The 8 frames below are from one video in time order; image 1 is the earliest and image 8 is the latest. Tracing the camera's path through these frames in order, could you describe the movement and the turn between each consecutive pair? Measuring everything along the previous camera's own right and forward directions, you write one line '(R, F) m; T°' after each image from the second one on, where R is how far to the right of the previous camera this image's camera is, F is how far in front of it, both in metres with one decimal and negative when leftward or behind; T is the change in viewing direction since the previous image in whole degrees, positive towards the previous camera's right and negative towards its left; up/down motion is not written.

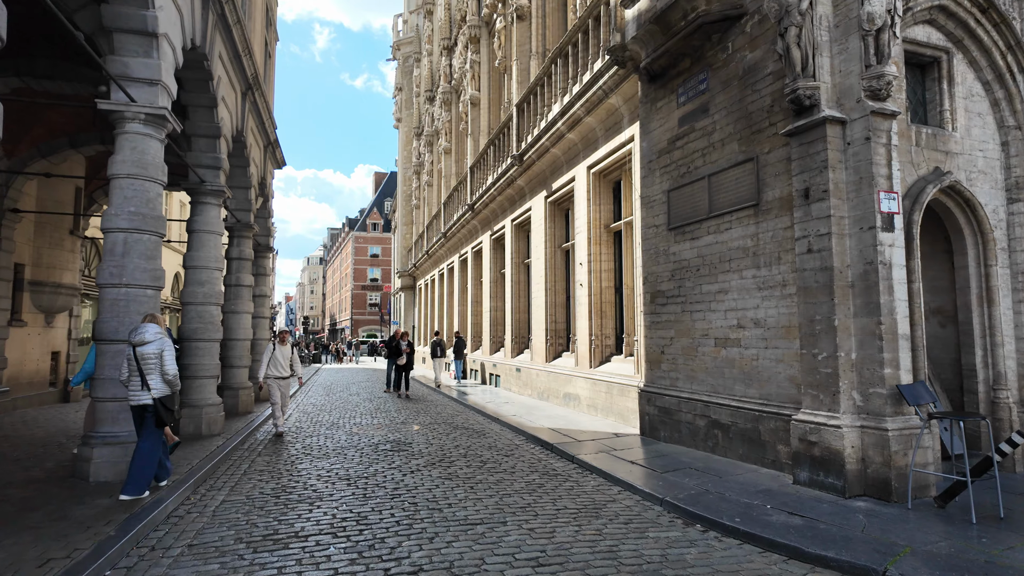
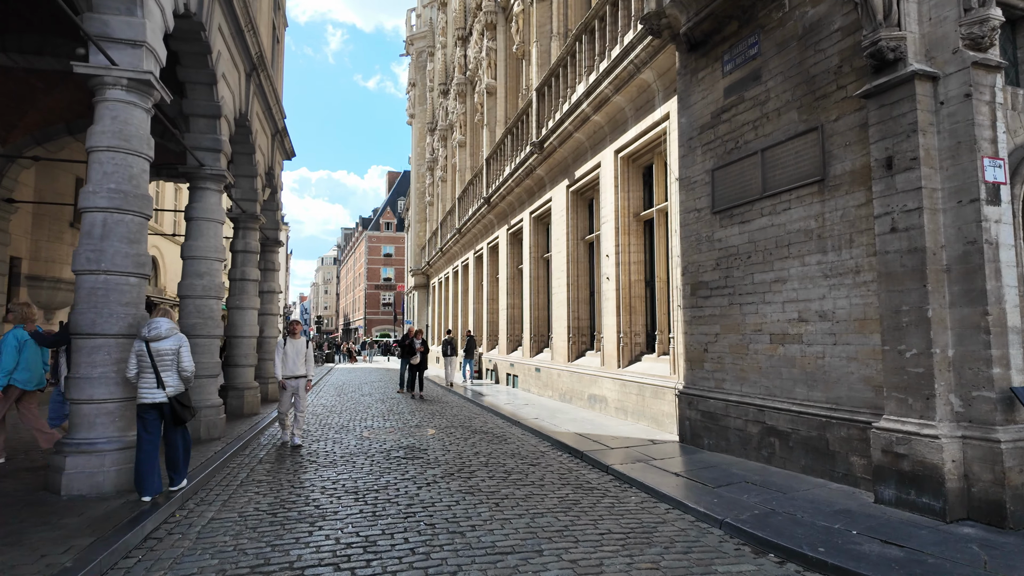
(-0.2, +0.9) m; -1°
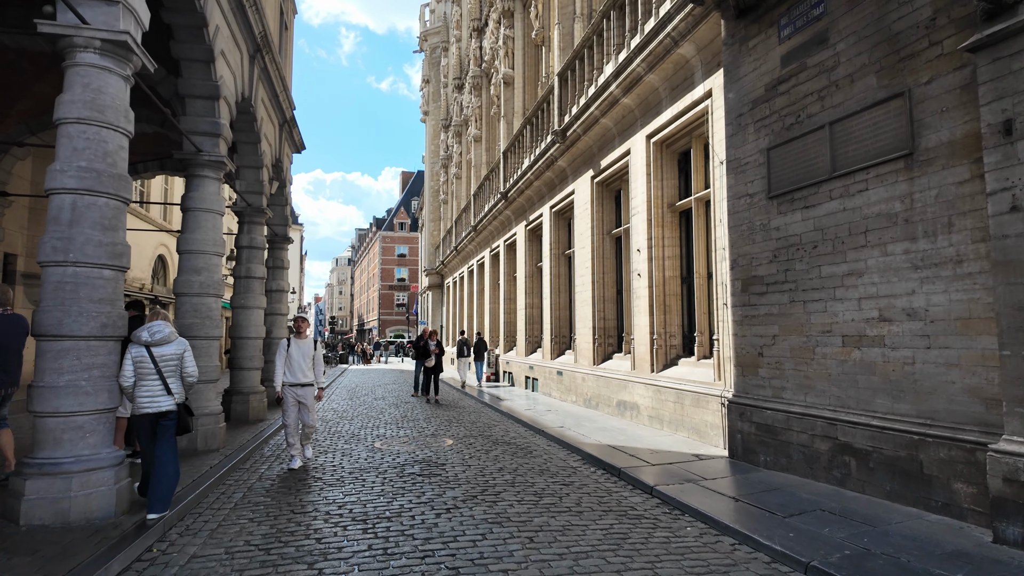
(-0.2, +0.9) m; -1°
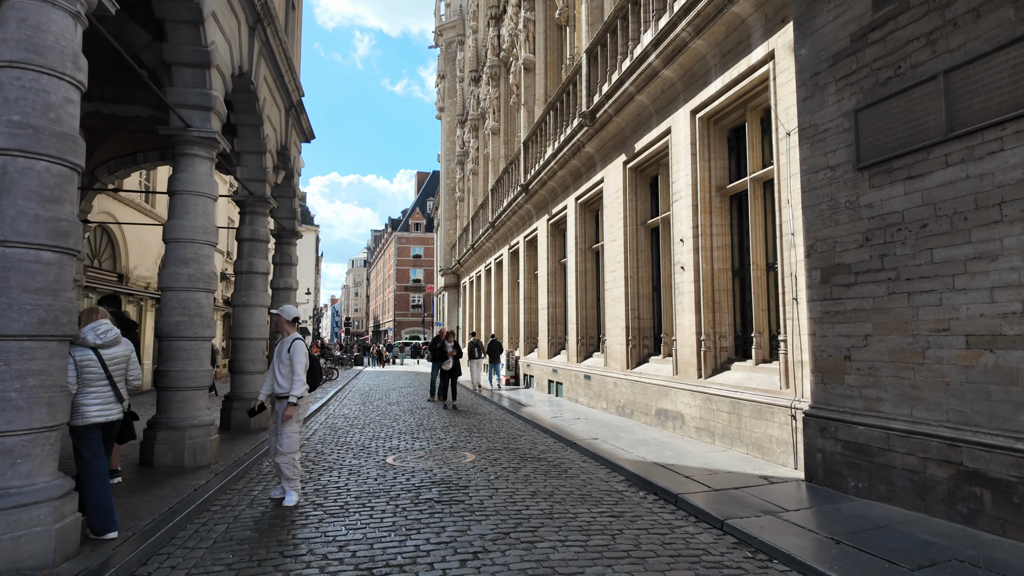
(-0.2, +1.1) m; -1°
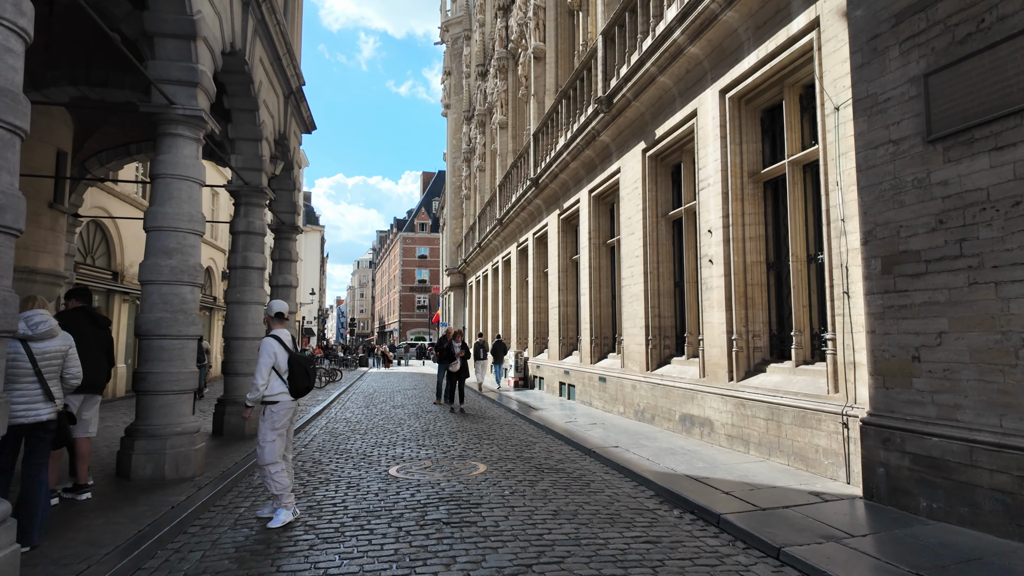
(-0.1, +0.7) m; -1°
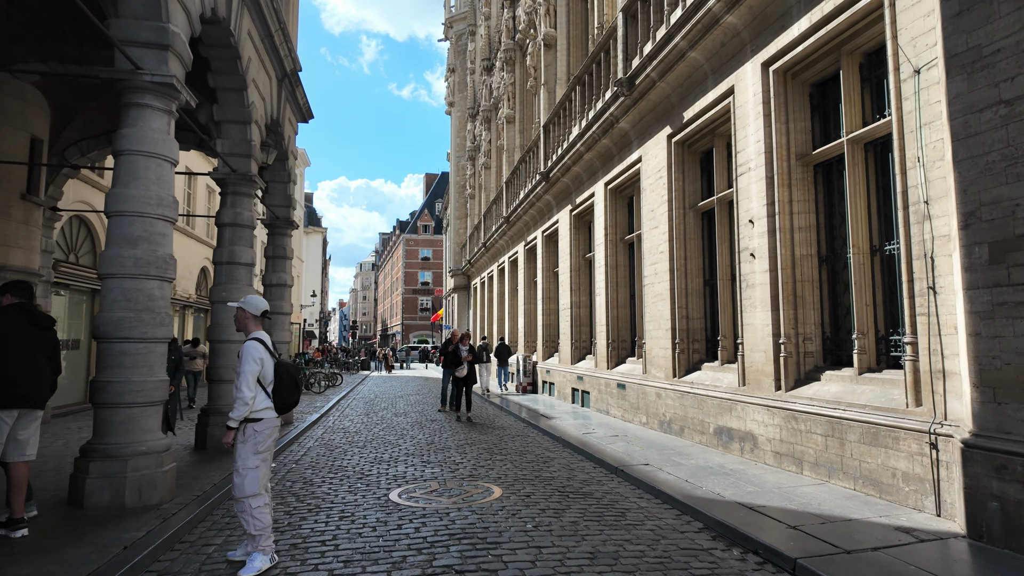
(-0.2, +1.0) m; 0°
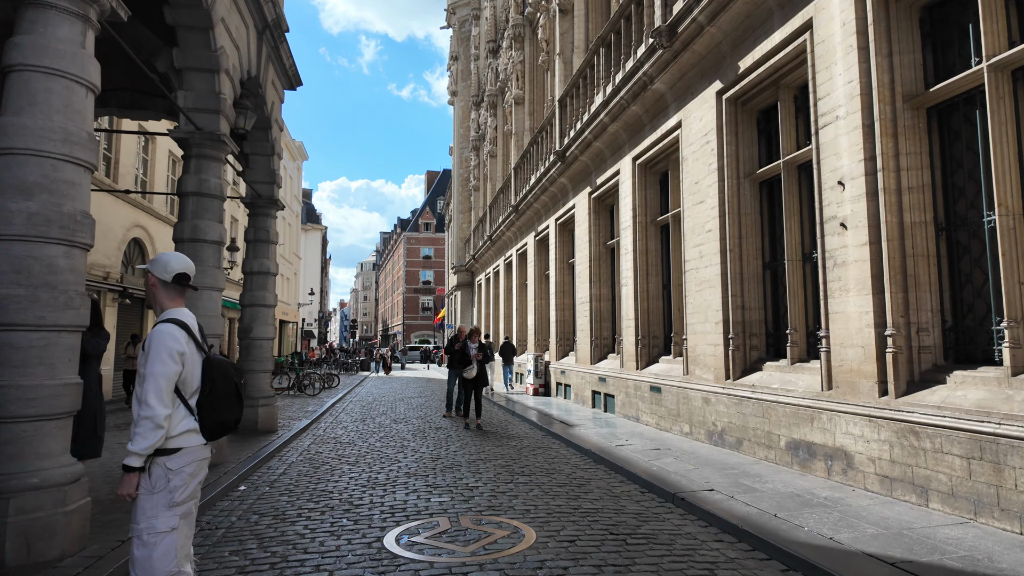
(-0.3, +1.6) m; 0°
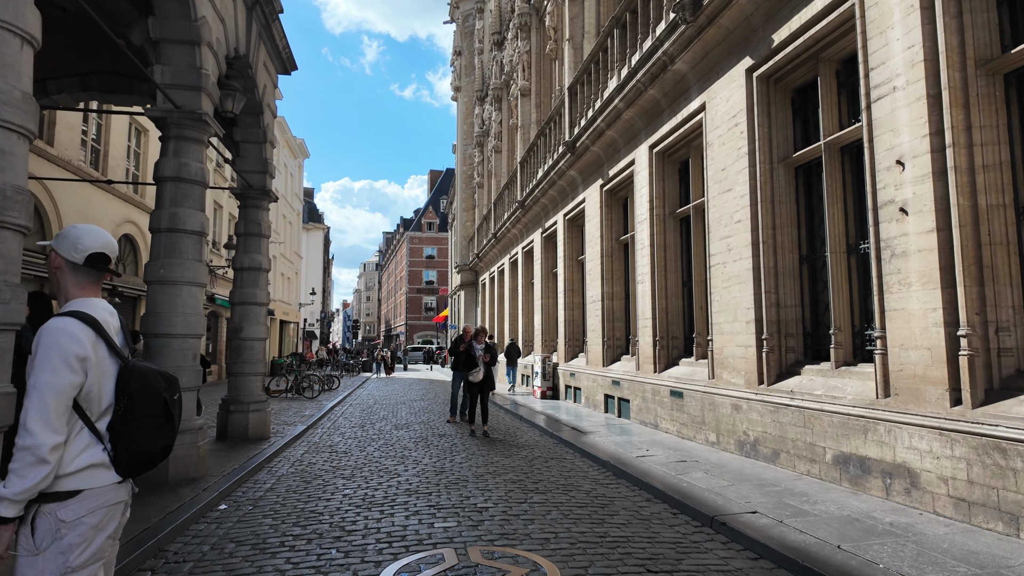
(-0.1, +0.7) m; 0°
